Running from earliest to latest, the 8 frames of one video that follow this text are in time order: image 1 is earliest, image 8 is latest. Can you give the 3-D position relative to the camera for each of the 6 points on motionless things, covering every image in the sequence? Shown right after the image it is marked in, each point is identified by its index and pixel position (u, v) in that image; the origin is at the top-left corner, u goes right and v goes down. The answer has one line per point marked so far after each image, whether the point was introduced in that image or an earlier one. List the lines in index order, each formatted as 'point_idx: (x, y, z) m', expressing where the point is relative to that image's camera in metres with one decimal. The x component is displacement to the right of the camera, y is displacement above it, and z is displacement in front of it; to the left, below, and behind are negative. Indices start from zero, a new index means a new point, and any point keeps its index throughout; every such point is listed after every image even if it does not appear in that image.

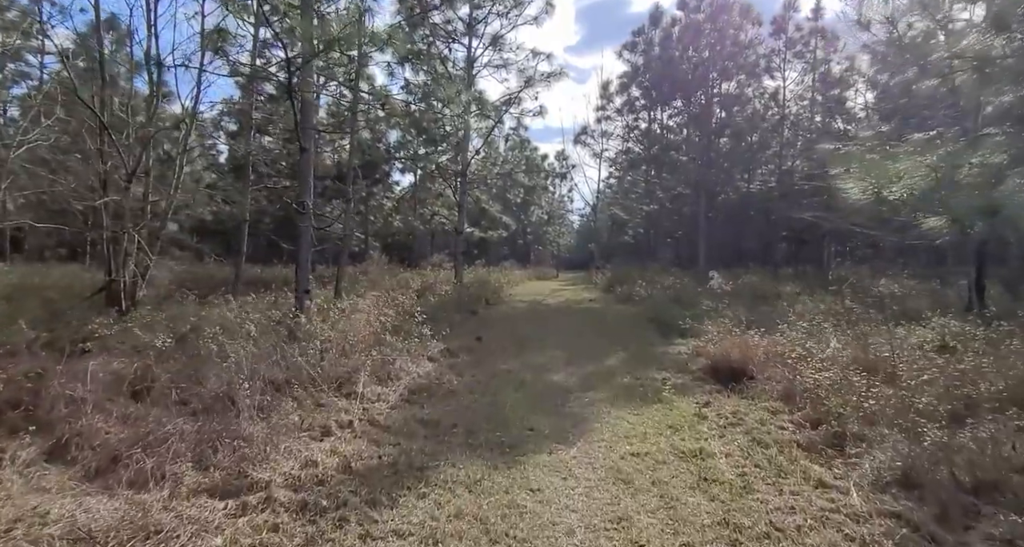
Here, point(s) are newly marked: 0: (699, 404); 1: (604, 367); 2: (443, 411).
0: (+1.7, -1.2, +4.5) m
1: (+1.2, -1.2, +6.2) m
2: (-0.6, -1.2, +4.3) m
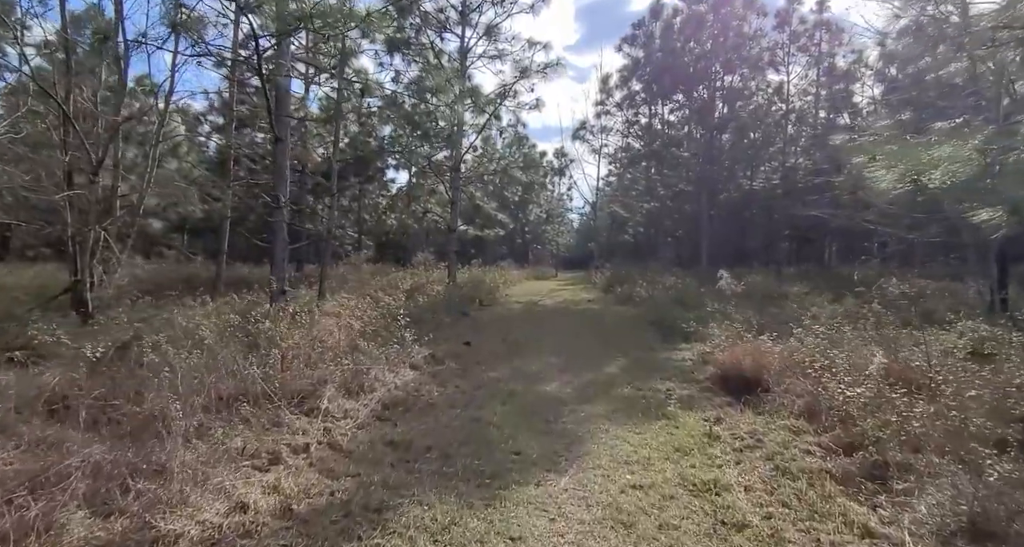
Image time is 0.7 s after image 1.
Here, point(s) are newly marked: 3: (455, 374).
0: (+1.6, -1.2, +4.0) m
1: (+1.1, -1.2, +5.7) m
2: (-0.7, -1.2, +3.7) m
3: (-0.6, -1.1, +5.5) m
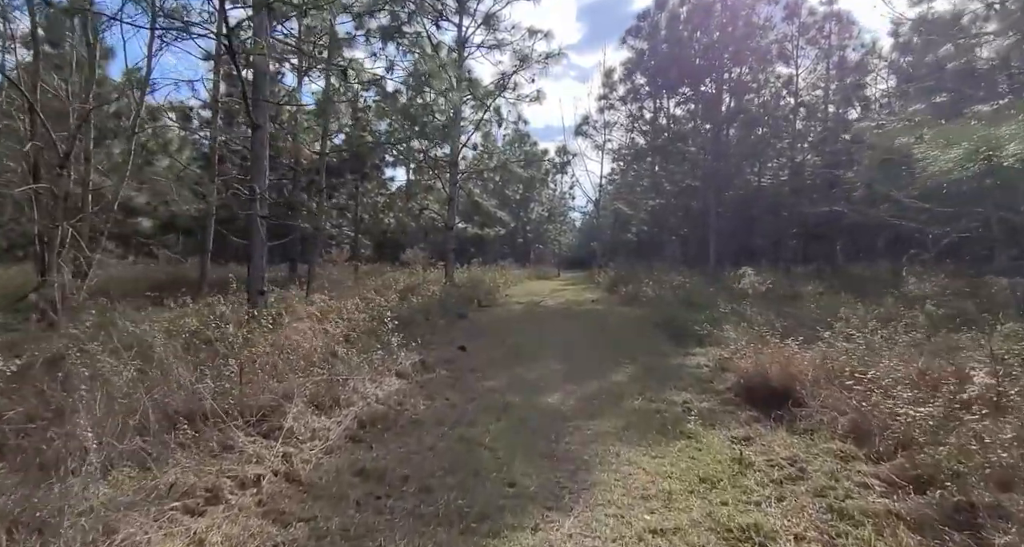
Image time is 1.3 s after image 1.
0: (+1.6, -1.2, +3.4) m
1: (+1.0, -1.2, +5.1) m
2: (-0.8, -1.2, +3.2) m
3: (-0.7, -1.1, +4.9) m
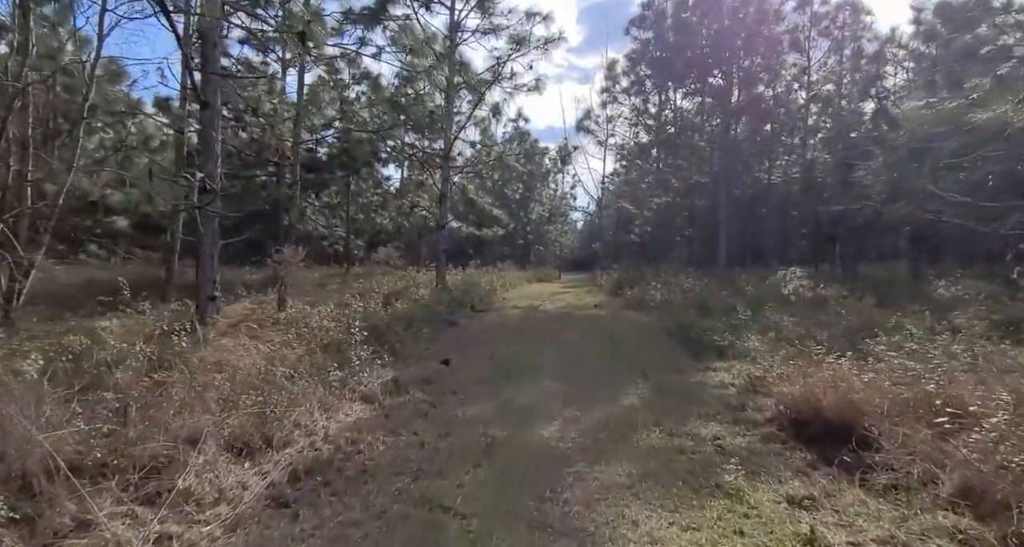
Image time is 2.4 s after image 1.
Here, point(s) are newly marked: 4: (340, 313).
0: (+1.5, -1.2, +2.5) m
1: (+0.9, -1.2, +4.2) m
2: (-0.9, -1.2, +2.3) m
3: (-0.8, -1.1, +4.0) m
4: (-2.5, -0.6, +7.1) m
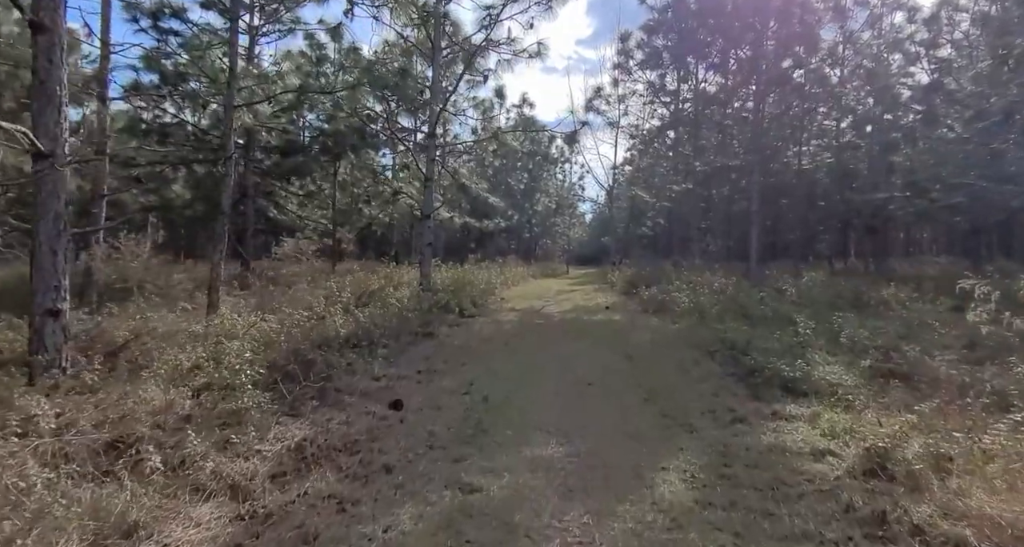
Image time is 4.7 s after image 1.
0: (+1.3, -1.3, +0.7) m
1: (+0.7, -1.2, +2.4) m
2: (-1.1, -1.3, +0.6) m
3: (-1.0, -1.2, +2.3) m
4: (-2.7, -0.6, +5.4) m
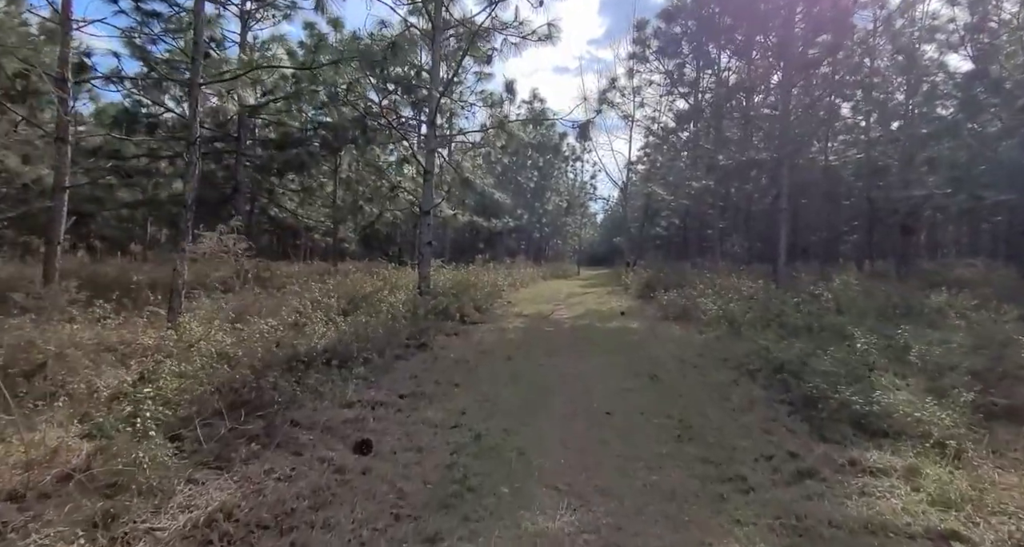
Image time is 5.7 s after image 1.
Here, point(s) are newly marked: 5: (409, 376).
0: (+1.2, -1.3, -0.2) m
1: (+0.7, -1.3, +1.6) m
2: (-1.2, -1.3, -0.3) m
3: (-1.0, -1.2, +1.4) m
4: (-2.6, -0.6, +4.6) m
5: (-1.0, -1.0, +4.9) m
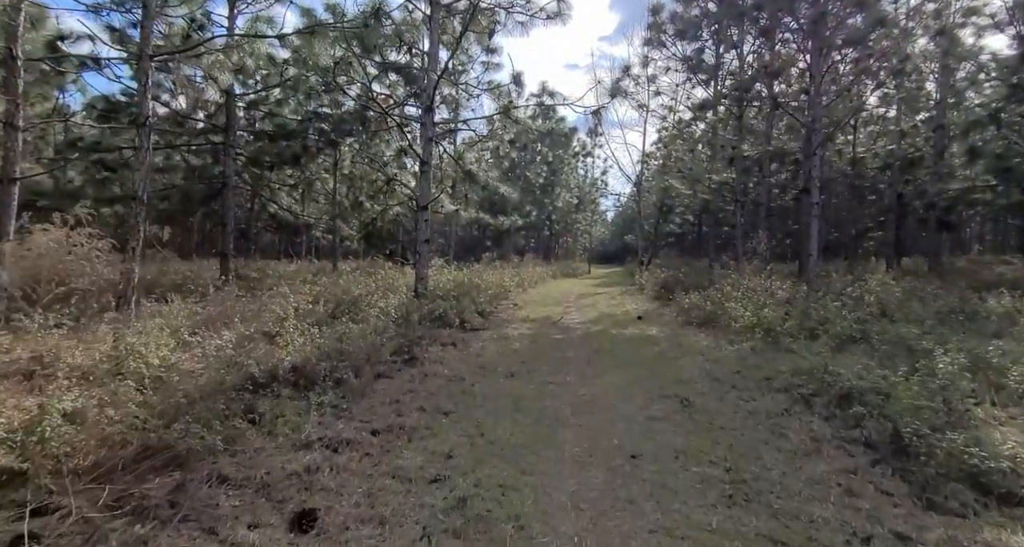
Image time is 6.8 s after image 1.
0: (+1.1, -1.4, -1.0) m
1: (+0.6, -1.3, +0.7) m
2: (-1.3, -1.4, -1.1) m
3: (-1.1, -1.3, +0.6) m
4: (-2.6, -0.7, +3.8) m
5: (-1.0, -1.1, +4.0) m
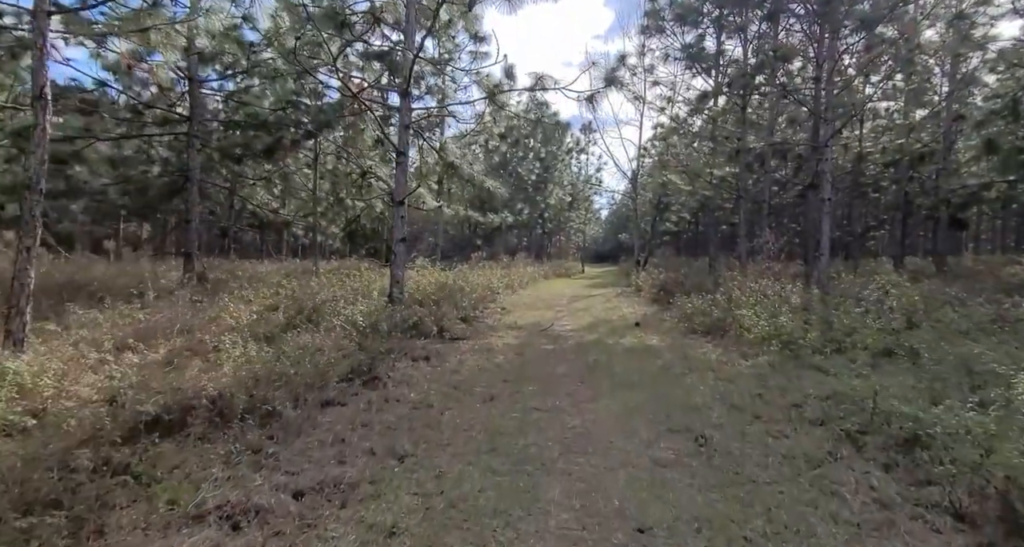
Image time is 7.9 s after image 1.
0: (+1.0, -1.4, -1.8) m
1: (+0.5, -1.4, -0.1) m
2: (-1.4, -1.4, -1.9) m
3: (-1.2, -1.3, -0.2) m
4: (-2.8, -0.7, +2.9) m
5: (-1.2, -1.1, +3.2) m
